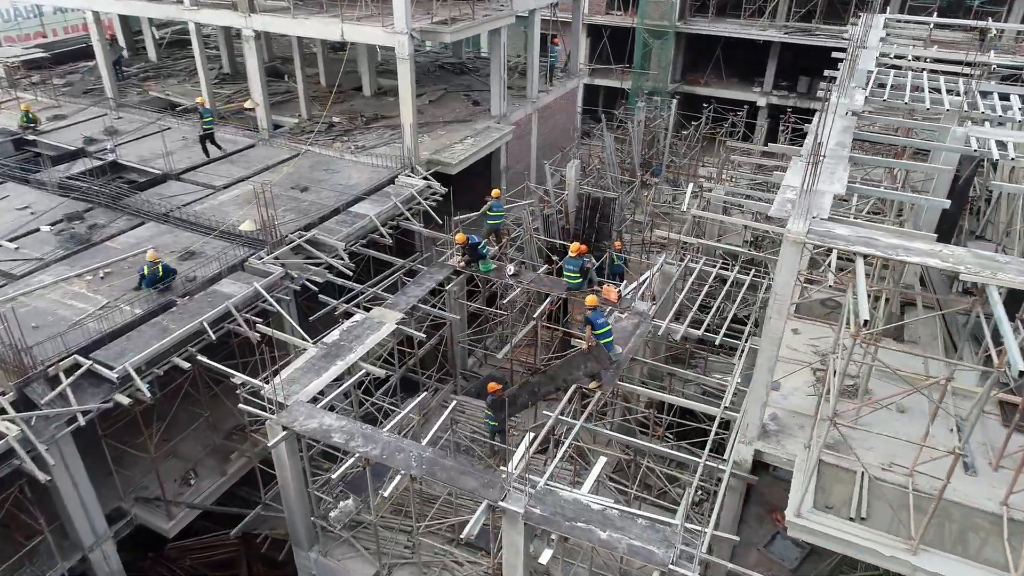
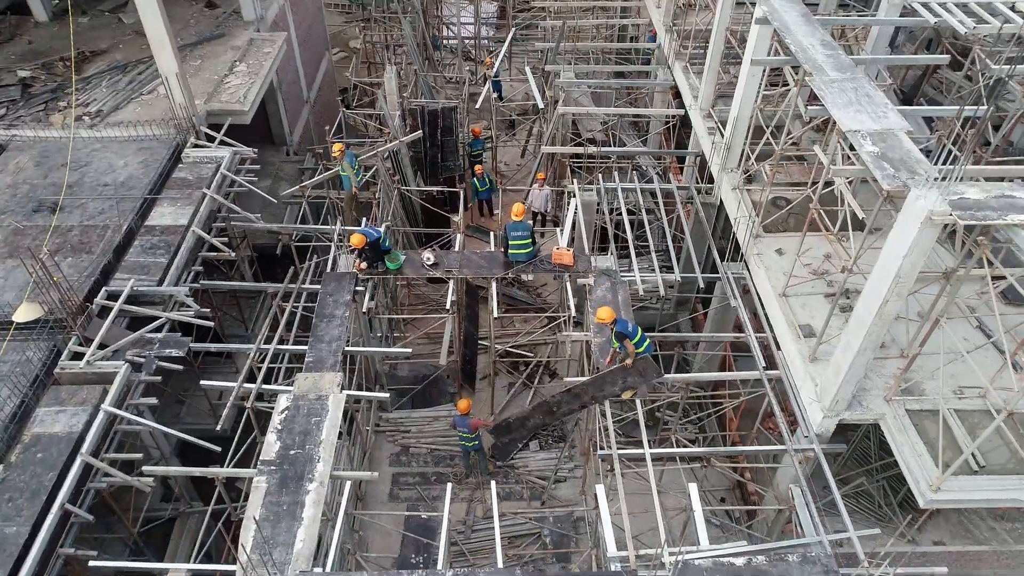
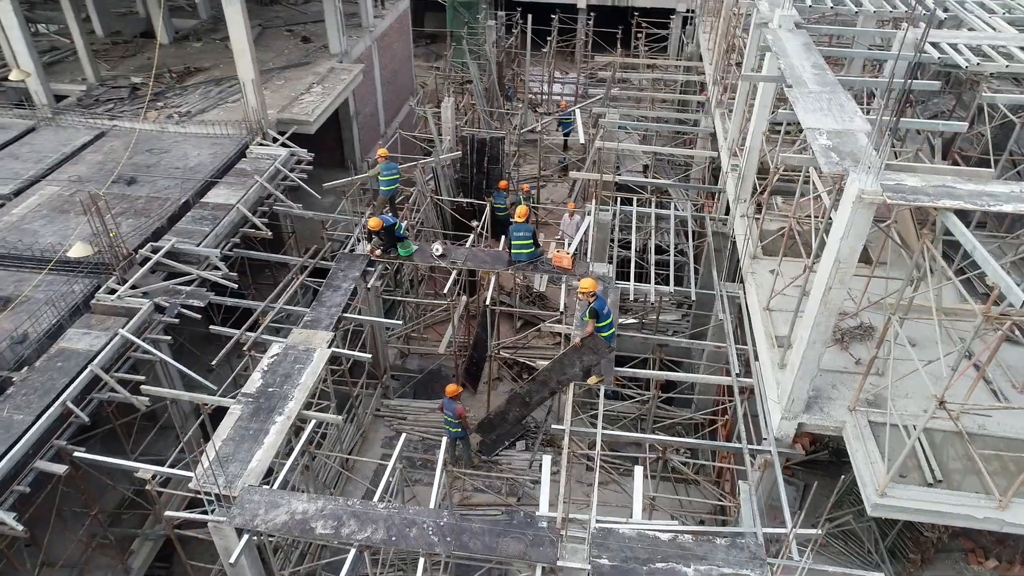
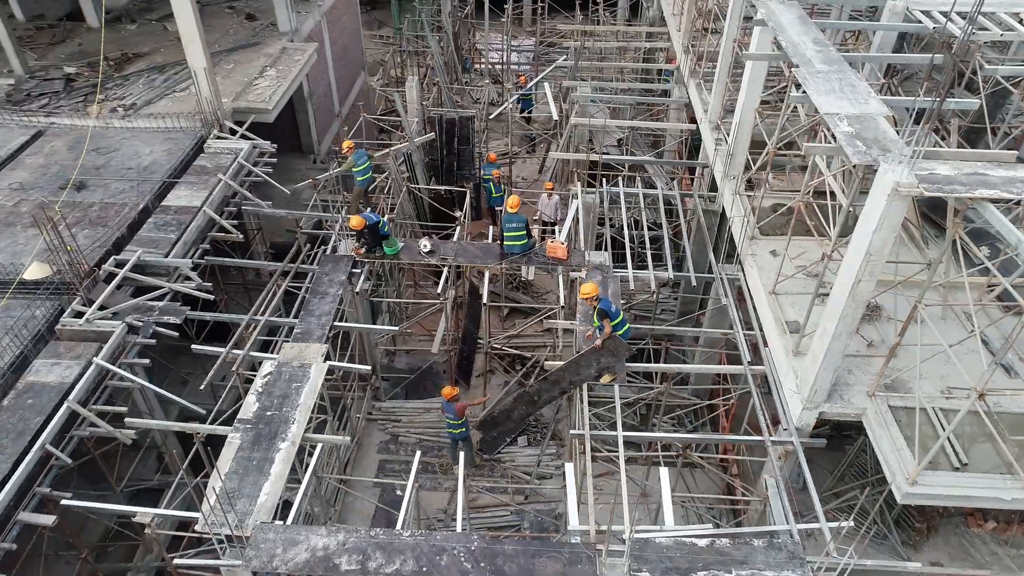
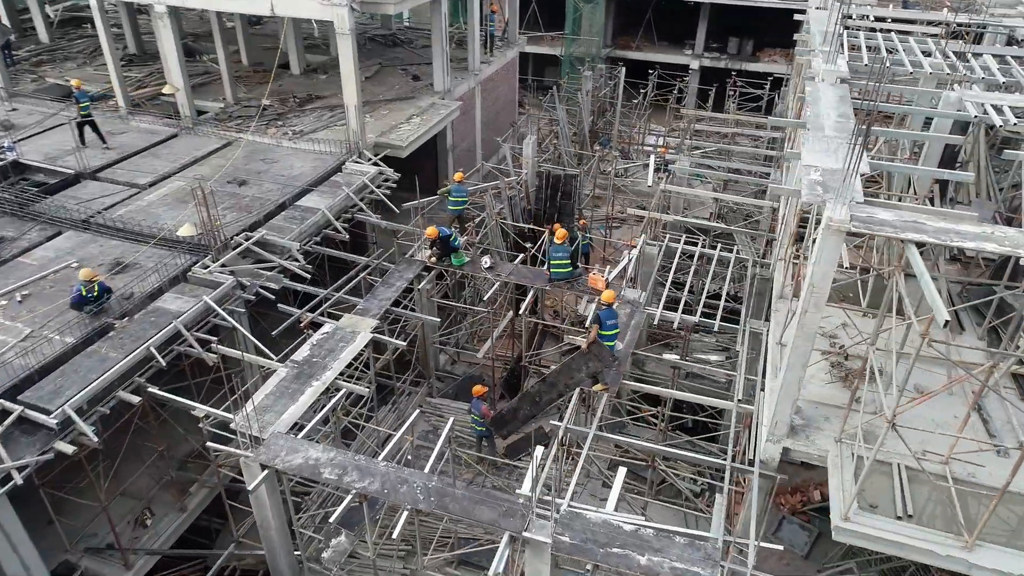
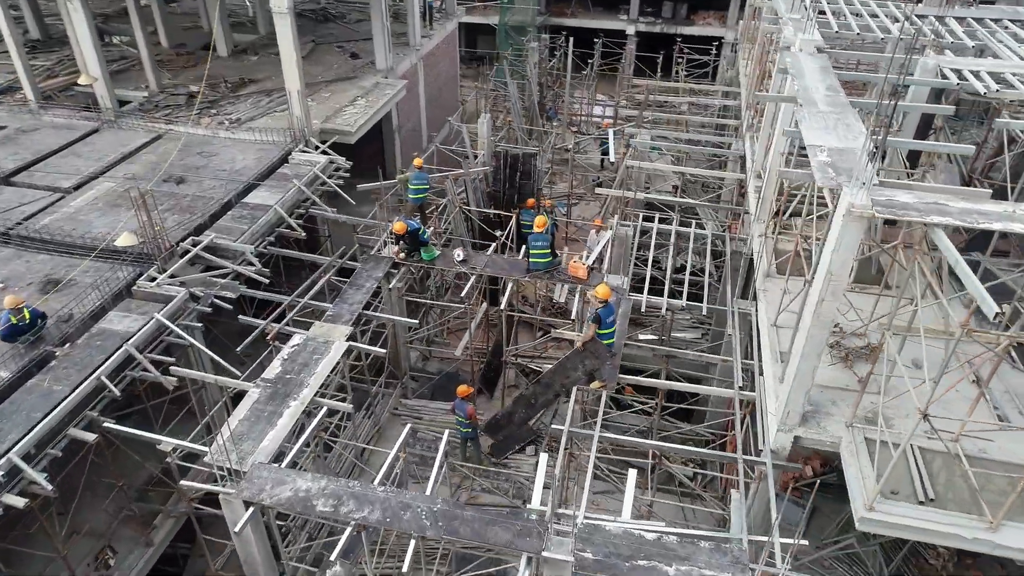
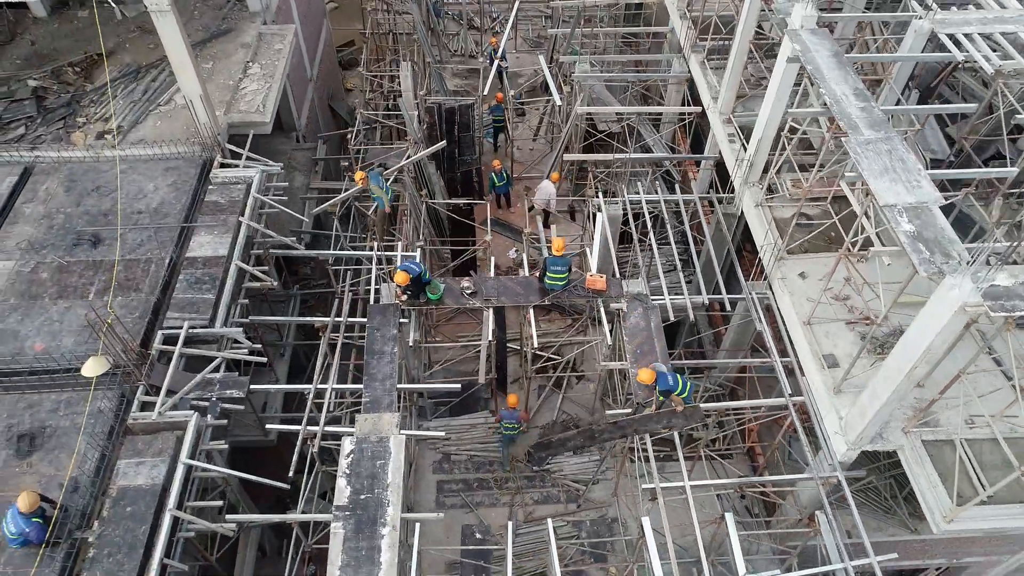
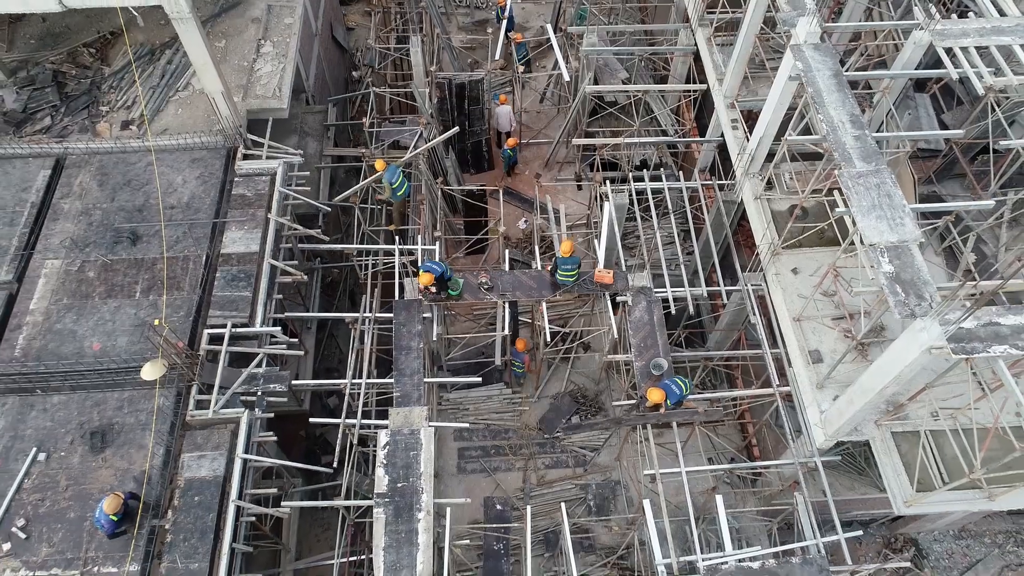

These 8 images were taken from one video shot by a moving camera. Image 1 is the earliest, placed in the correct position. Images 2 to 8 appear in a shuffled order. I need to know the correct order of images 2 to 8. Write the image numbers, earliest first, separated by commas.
5, 6, 3, 4, 2, 7, 8
